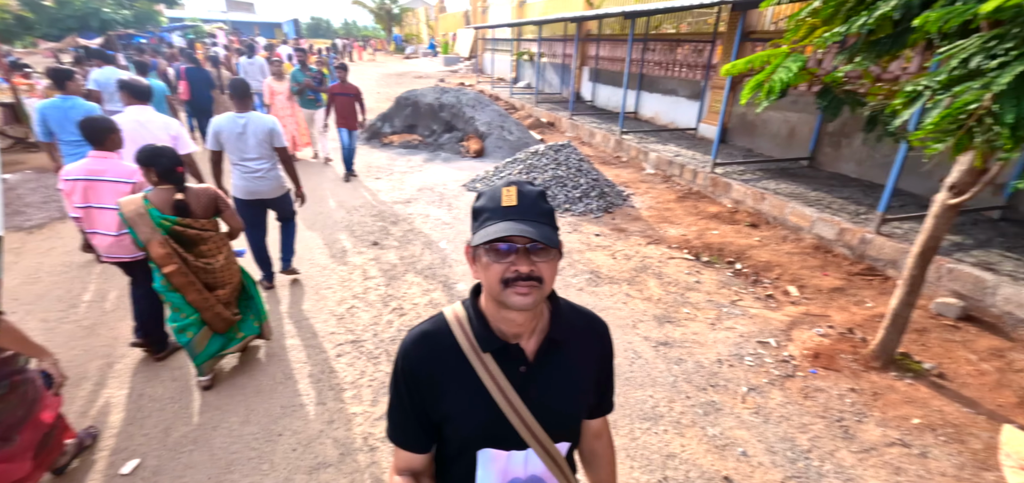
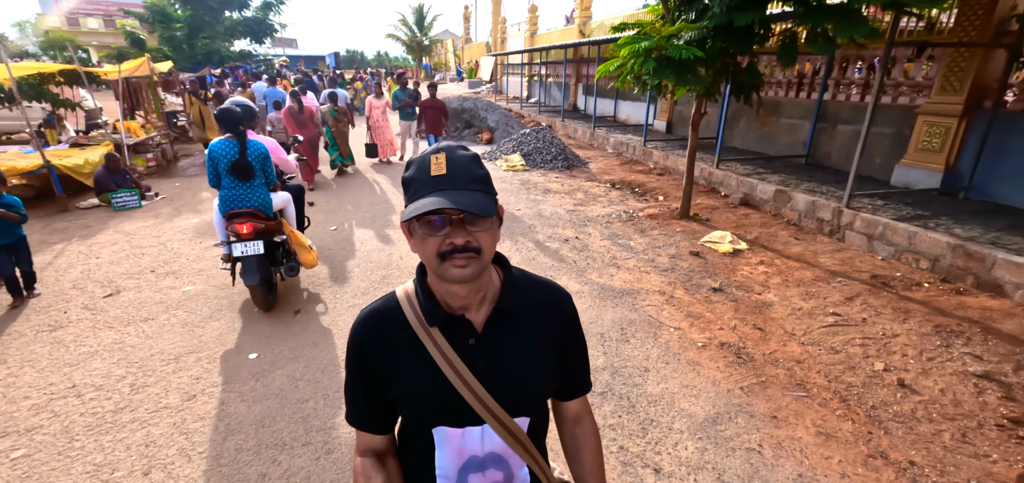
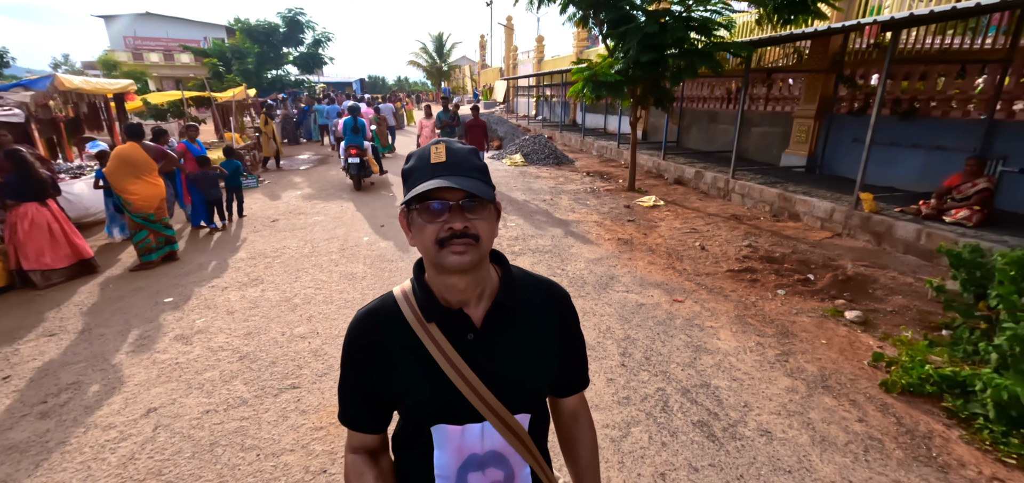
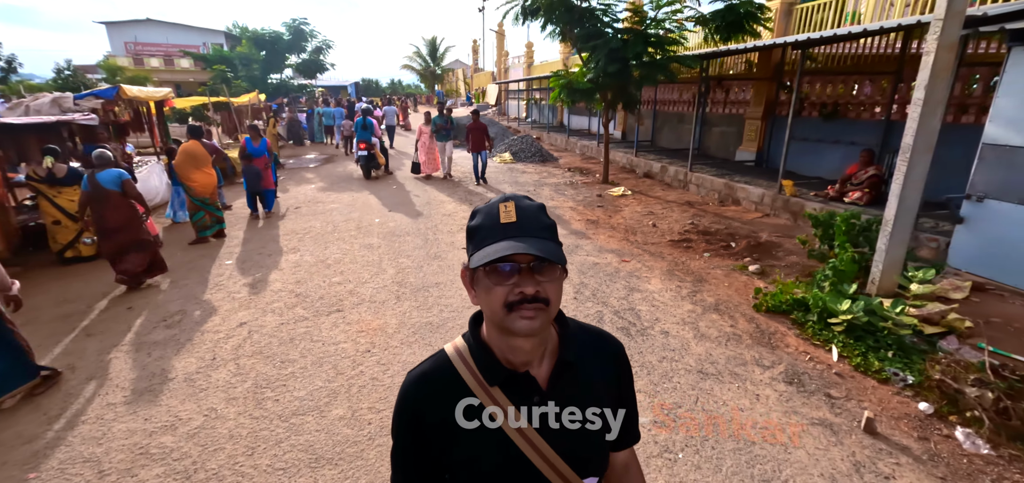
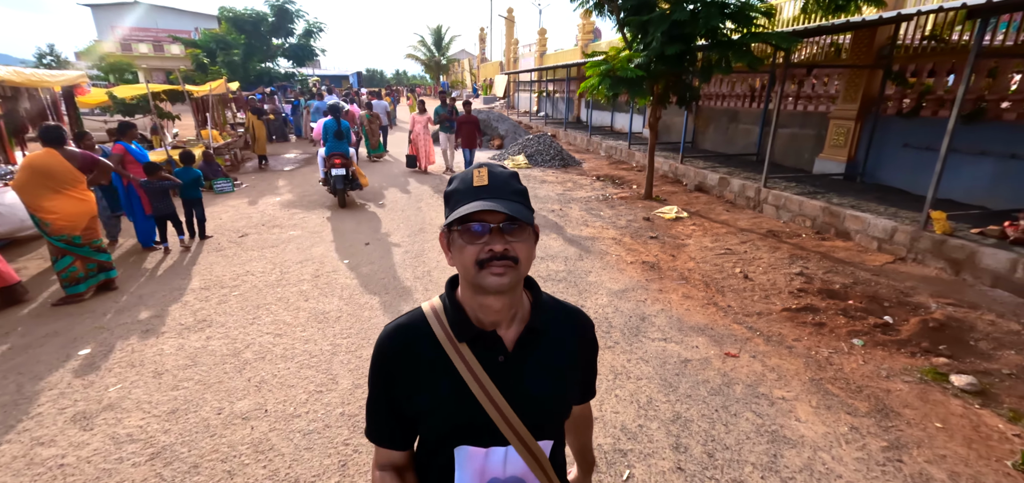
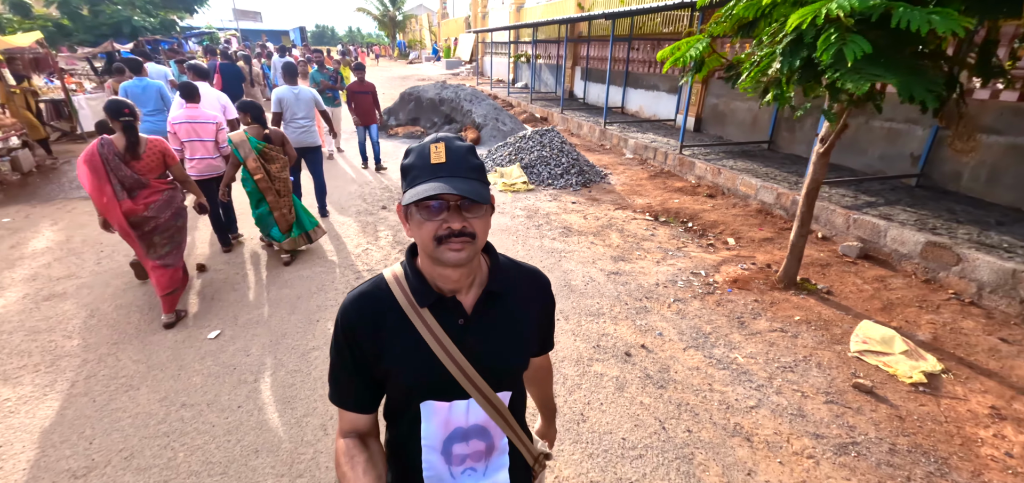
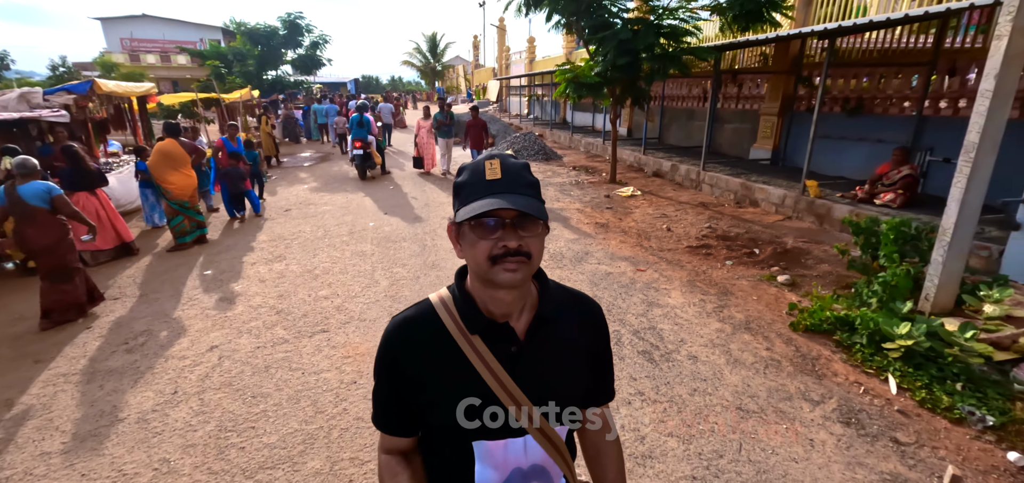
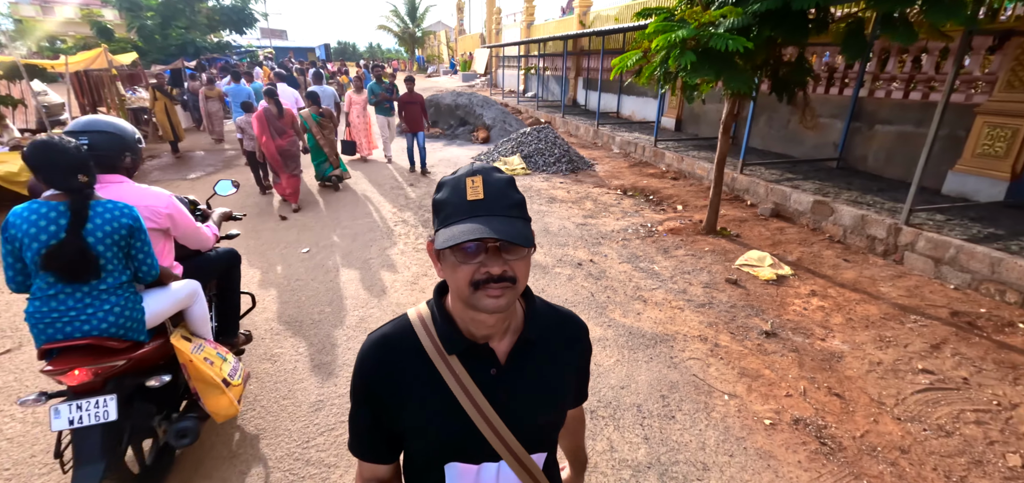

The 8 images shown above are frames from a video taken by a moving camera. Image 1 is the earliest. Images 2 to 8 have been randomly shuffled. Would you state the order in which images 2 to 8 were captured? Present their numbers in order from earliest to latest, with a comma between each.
6, 8, 2, 5, 3, 7, 4
